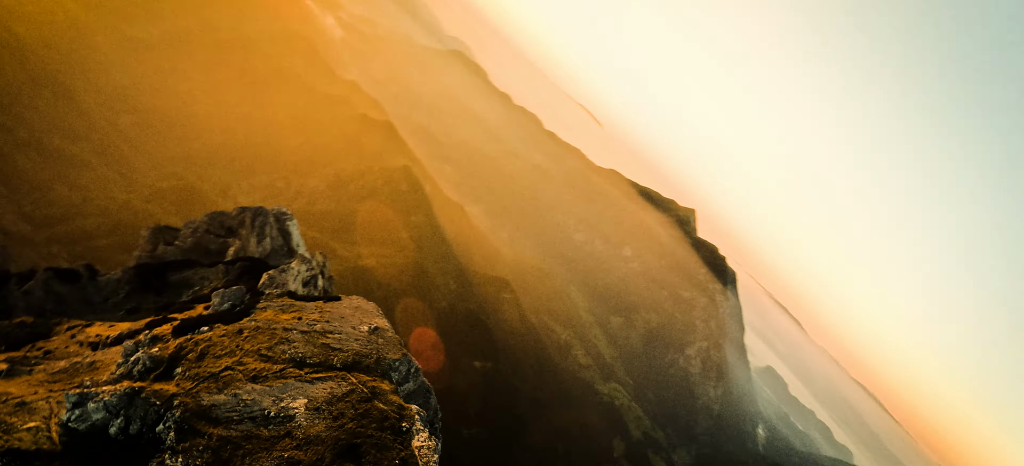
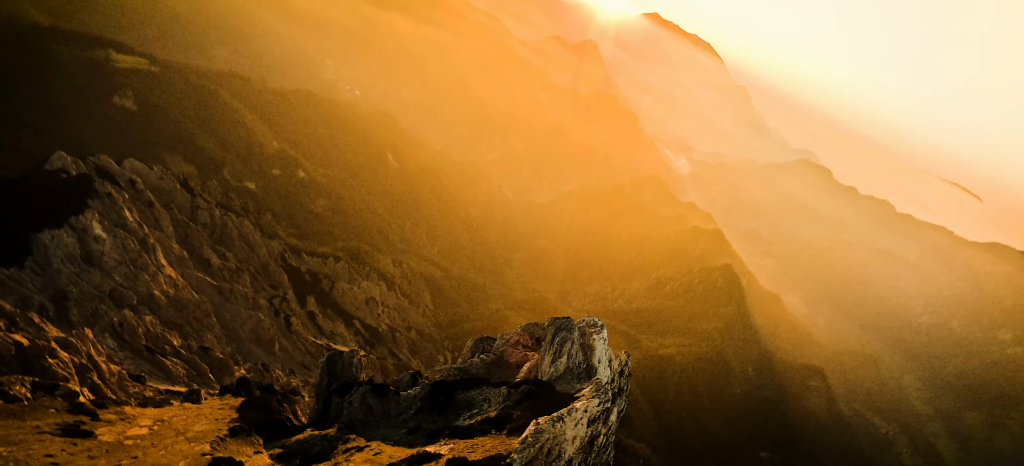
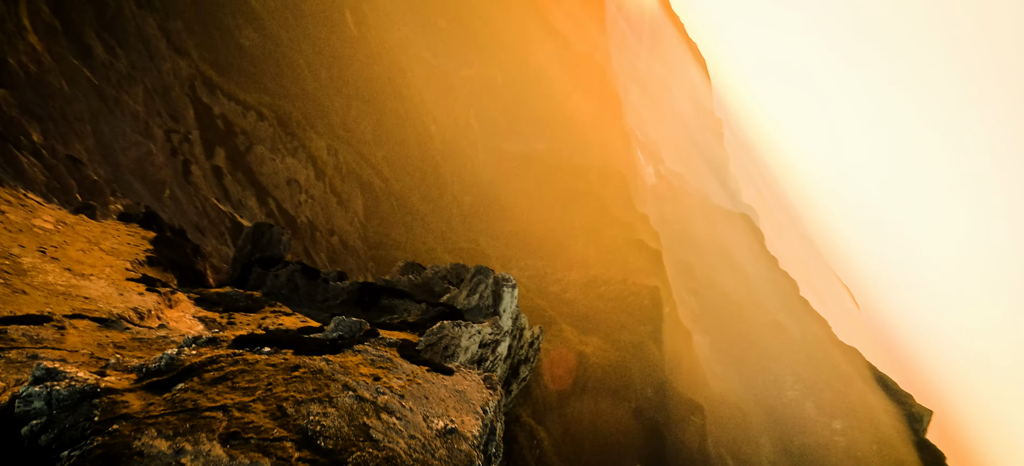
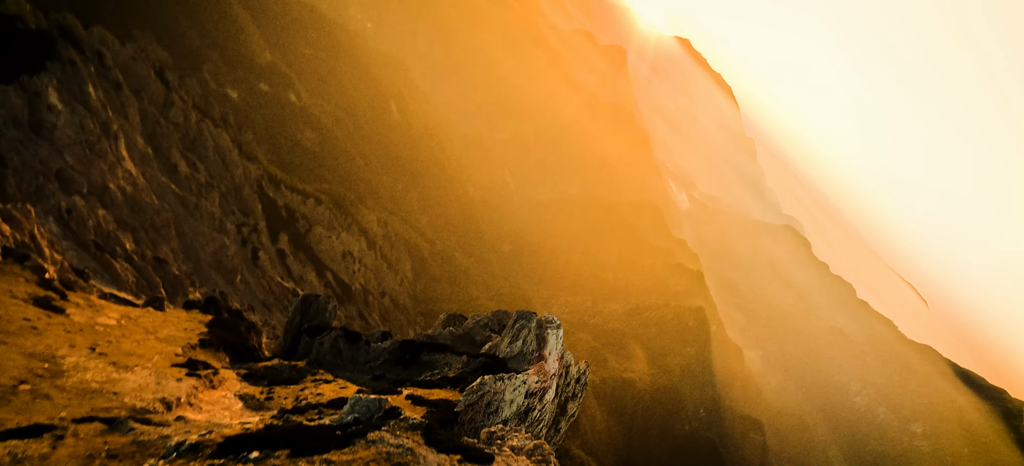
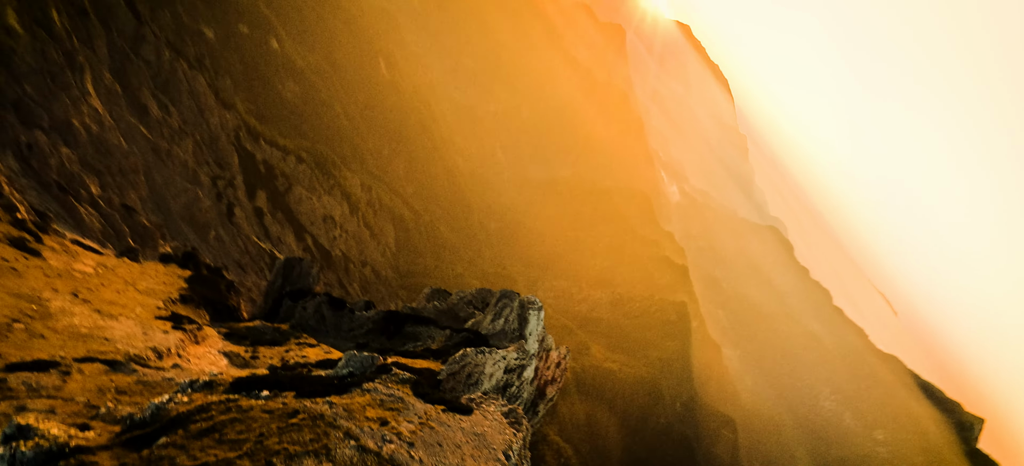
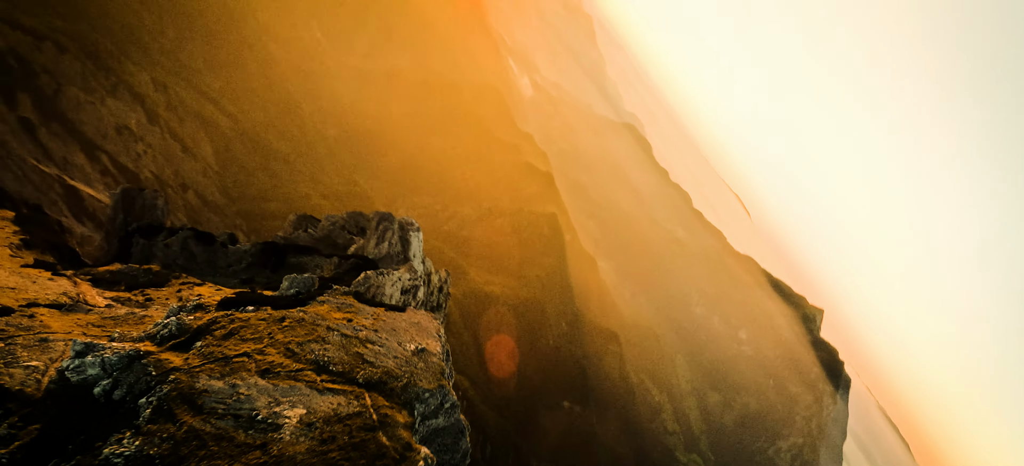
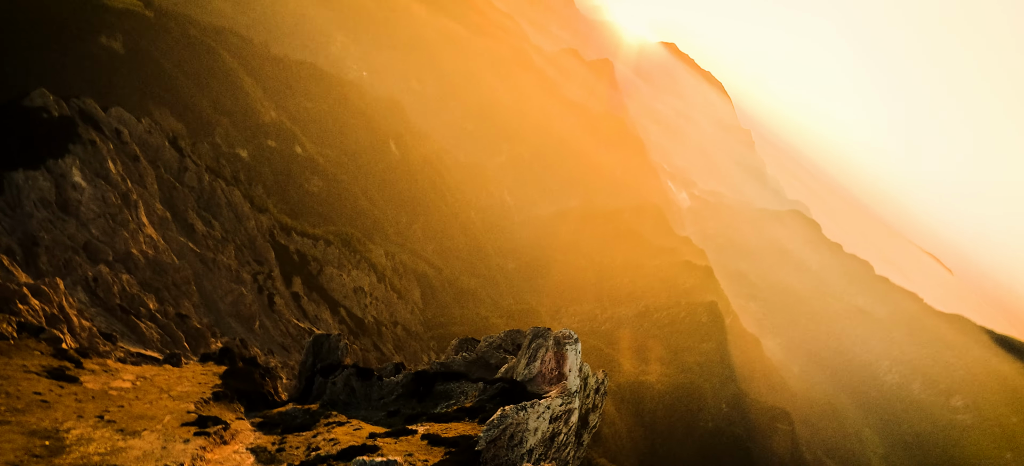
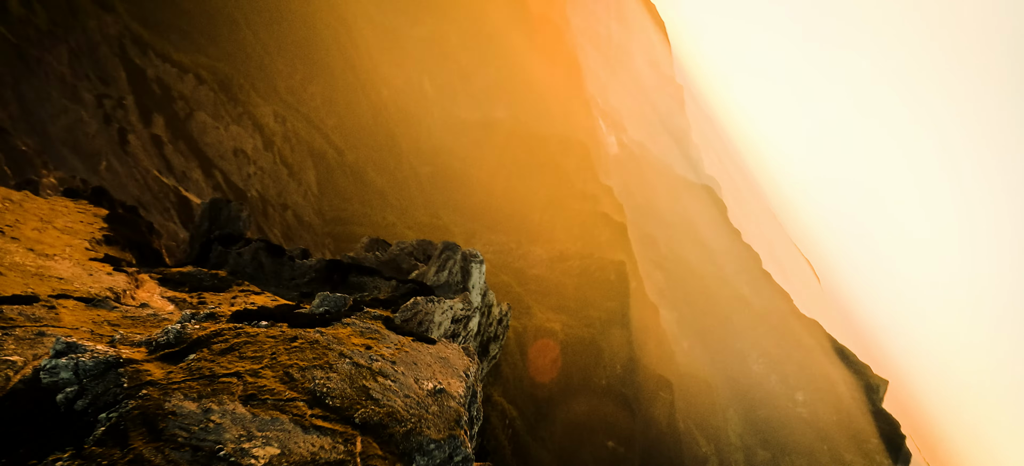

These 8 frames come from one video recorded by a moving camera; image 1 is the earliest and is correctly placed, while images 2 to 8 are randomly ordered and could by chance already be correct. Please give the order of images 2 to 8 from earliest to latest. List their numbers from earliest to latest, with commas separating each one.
6, 8, 3, 5, 4, 7, 2
